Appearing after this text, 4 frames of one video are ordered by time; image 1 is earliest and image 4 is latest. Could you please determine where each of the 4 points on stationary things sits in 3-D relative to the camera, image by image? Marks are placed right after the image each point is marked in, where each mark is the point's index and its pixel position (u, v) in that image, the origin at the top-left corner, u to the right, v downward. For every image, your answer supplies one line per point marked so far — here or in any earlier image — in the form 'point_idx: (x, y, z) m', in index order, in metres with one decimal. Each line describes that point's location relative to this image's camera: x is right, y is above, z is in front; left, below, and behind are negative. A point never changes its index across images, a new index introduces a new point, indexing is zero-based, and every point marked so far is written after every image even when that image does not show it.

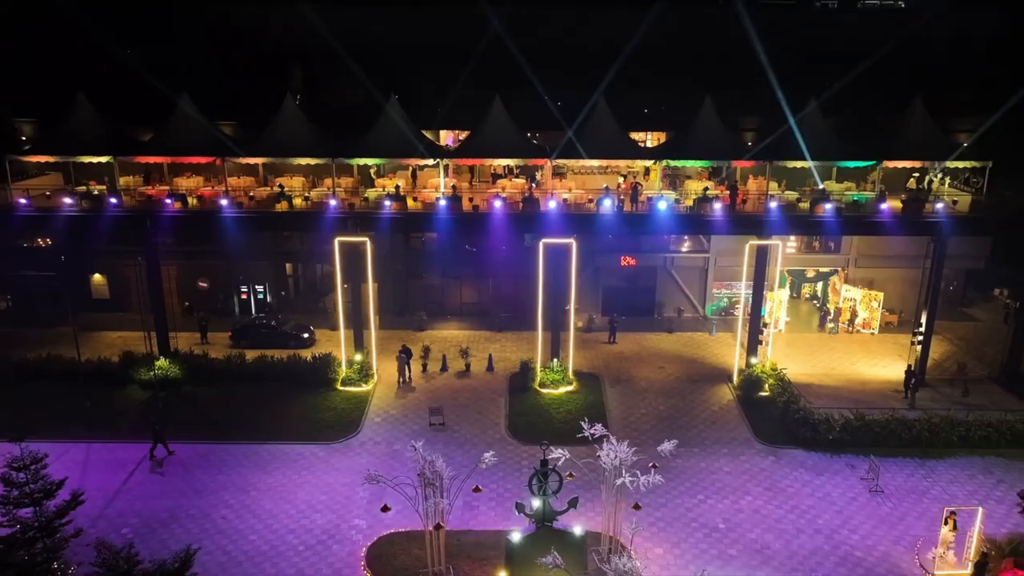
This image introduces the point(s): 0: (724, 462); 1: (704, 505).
0: (+5.9, -4.7, +18.2) m
1: (+4.8, -5.4, +16.3) m
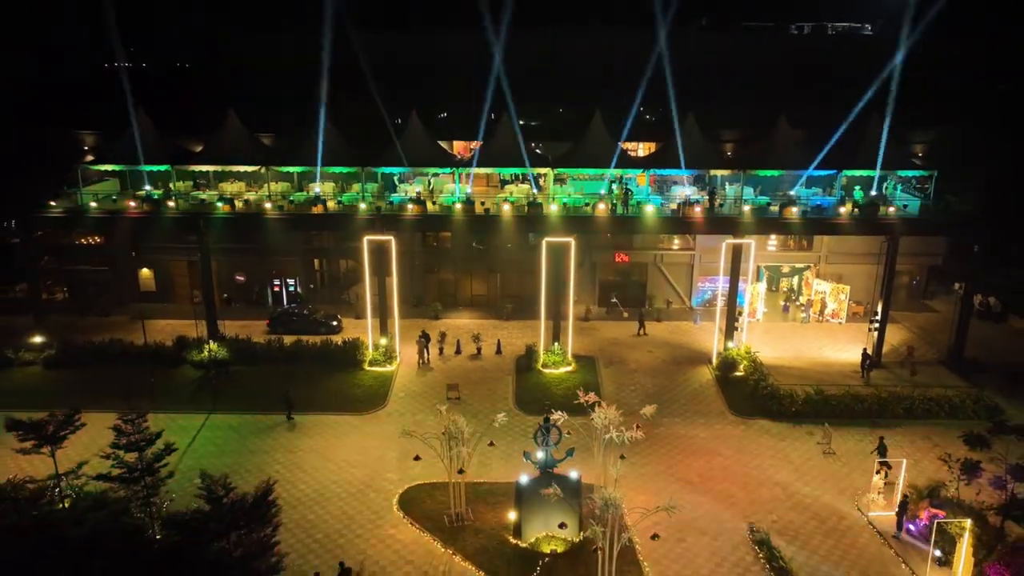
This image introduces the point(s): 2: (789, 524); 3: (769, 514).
0: (+6.2, -4.5, +21.3) m
1: (+5.0, -5.1, +19.4) m
2: (+7.2, -6.0, +17.0) m
3: (+6.8, -5.9, +17.4) m
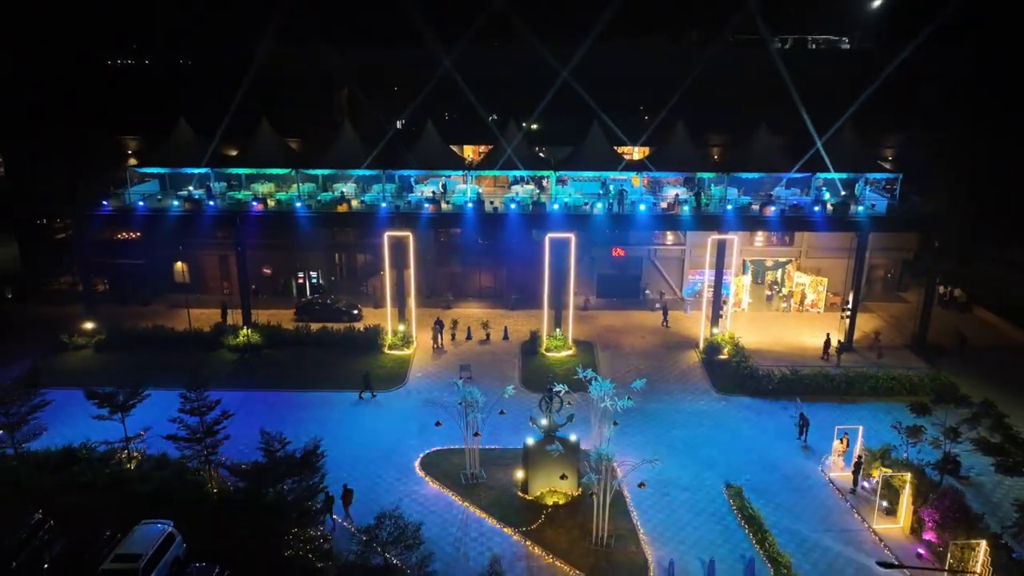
0: (+6.4, -4.1, +24.0) m
1: (+5.2, -4.8, +22.1) m
2: (+7.4, -5.7, +19.6) m
3: (+7.0, -5.6, +20.1) m
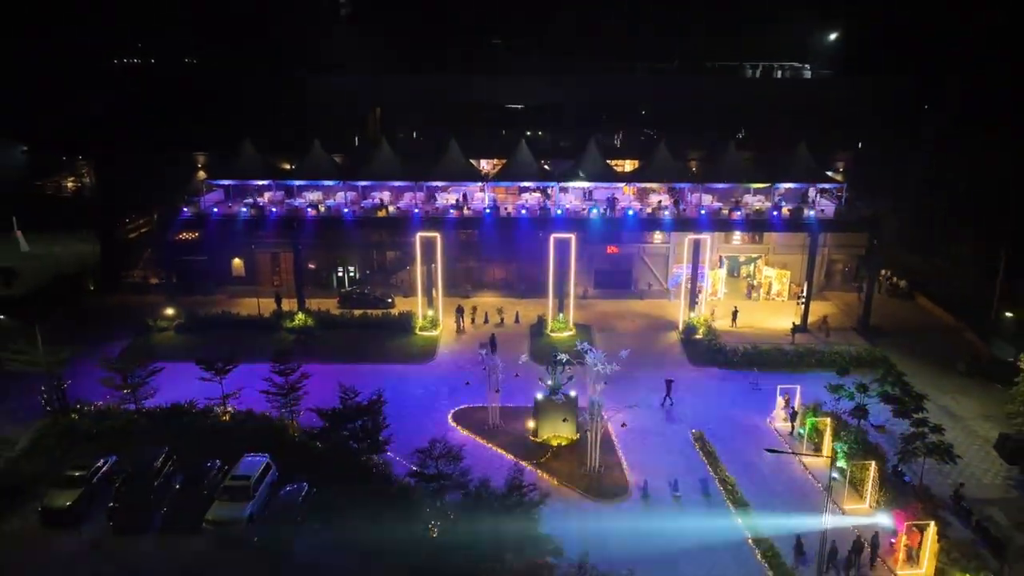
0: (+6.9, -3.7, +29.6) m
1: (+5.7, -4.4, +27.7) m
2: (+7.9, -5.3, +25.2) m
3: (+7.5, -5.2, +25.7) m
